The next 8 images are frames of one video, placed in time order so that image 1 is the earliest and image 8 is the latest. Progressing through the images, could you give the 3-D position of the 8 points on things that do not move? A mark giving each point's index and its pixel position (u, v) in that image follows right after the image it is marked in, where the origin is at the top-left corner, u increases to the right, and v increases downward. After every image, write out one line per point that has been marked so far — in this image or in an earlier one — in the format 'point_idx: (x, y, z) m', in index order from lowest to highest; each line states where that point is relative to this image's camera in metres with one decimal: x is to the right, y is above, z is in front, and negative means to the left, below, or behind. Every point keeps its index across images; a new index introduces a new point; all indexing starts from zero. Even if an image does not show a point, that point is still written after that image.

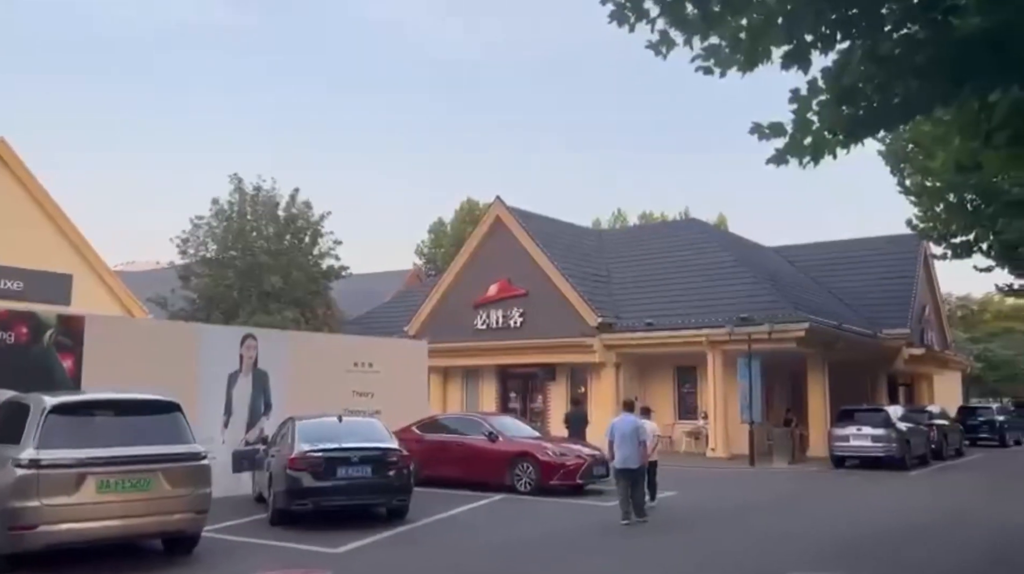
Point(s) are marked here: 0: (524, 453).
0: (+0.2, -2.8, +17.5) m
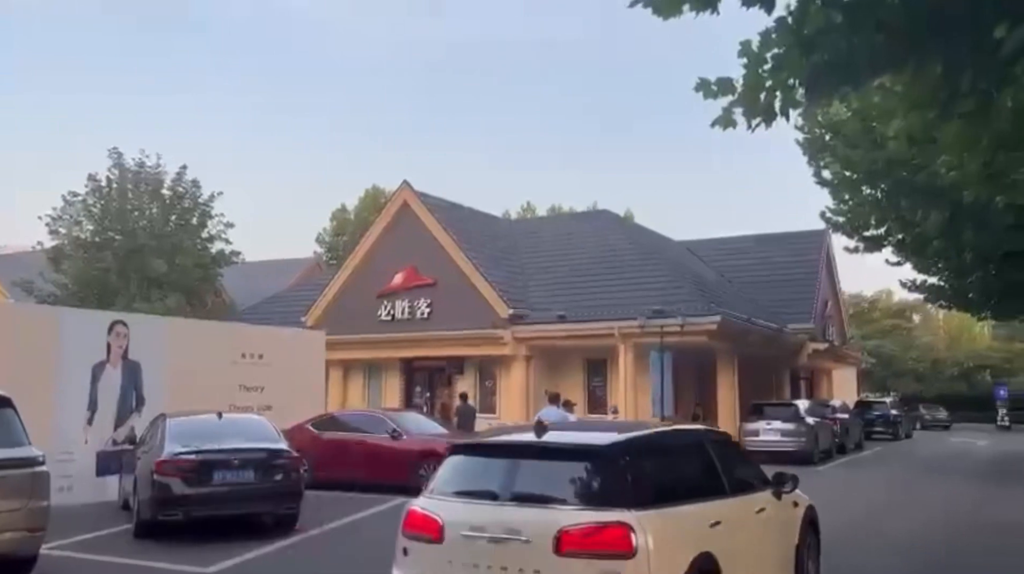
0: (-1.3, -2.6, +16.2) m
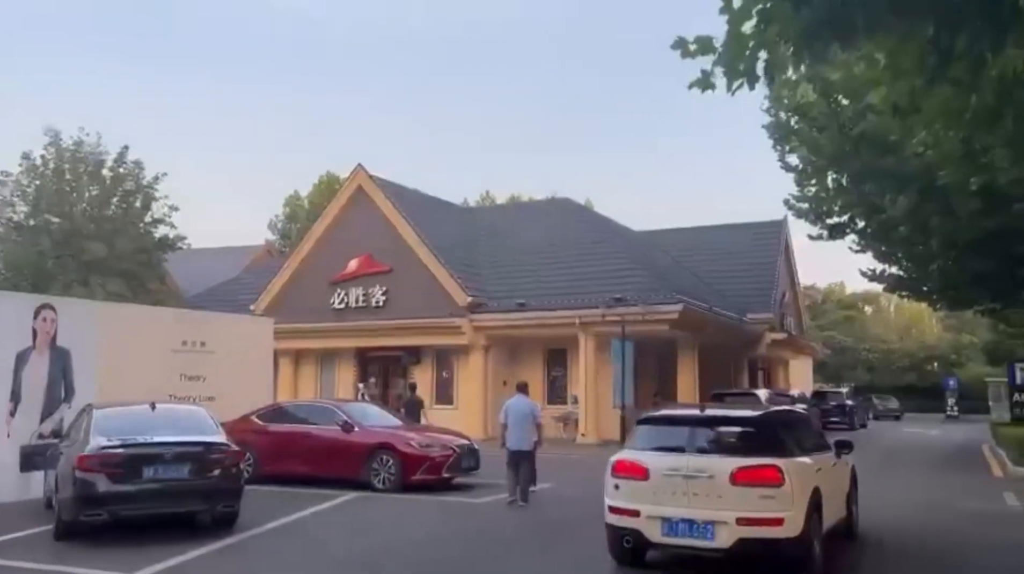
0: (-2.0, -2.4, +15.5) m
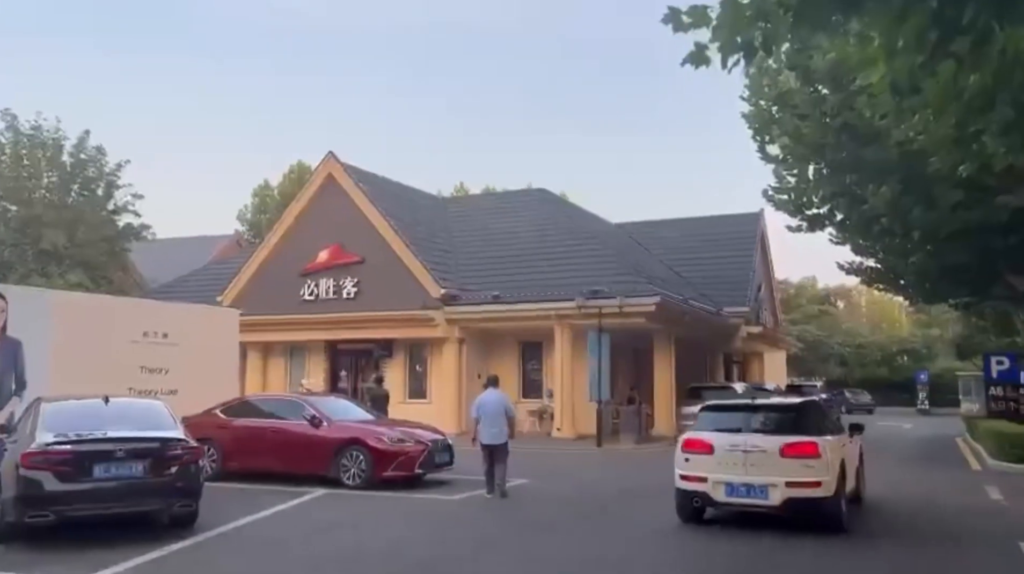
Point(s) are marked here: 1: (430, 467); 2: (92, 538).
0: (-2.3, -2.2, +14.9) m
1: (-1.2, -2.7, +15.3) m
2: (-4.2, -2.5, +10.4) m
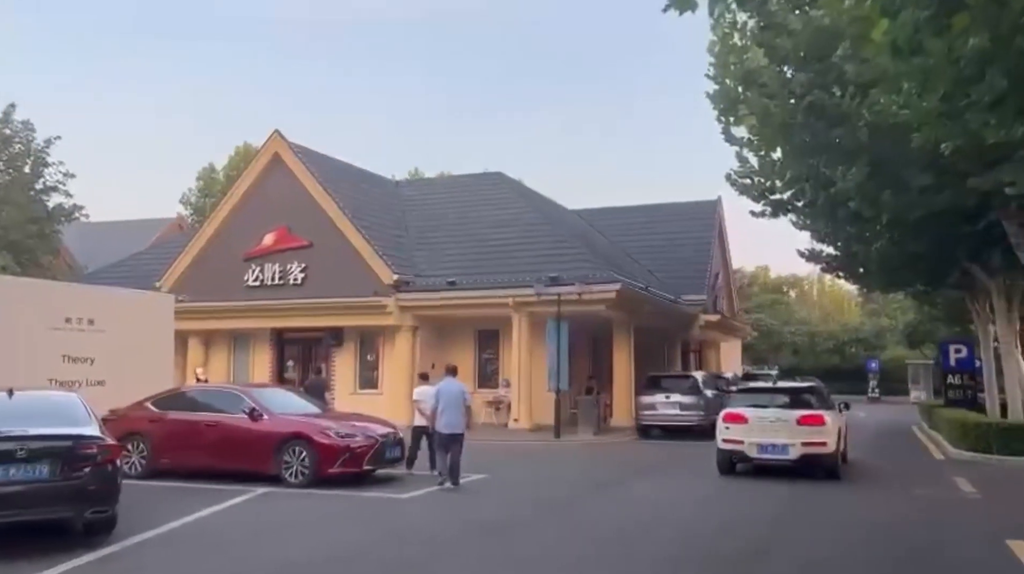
0: (-2.9, -2.0, +13.9) m
1: (-1.8, -2.5, +14.4) m
2: (-4.6, -2.3, +9.3) m
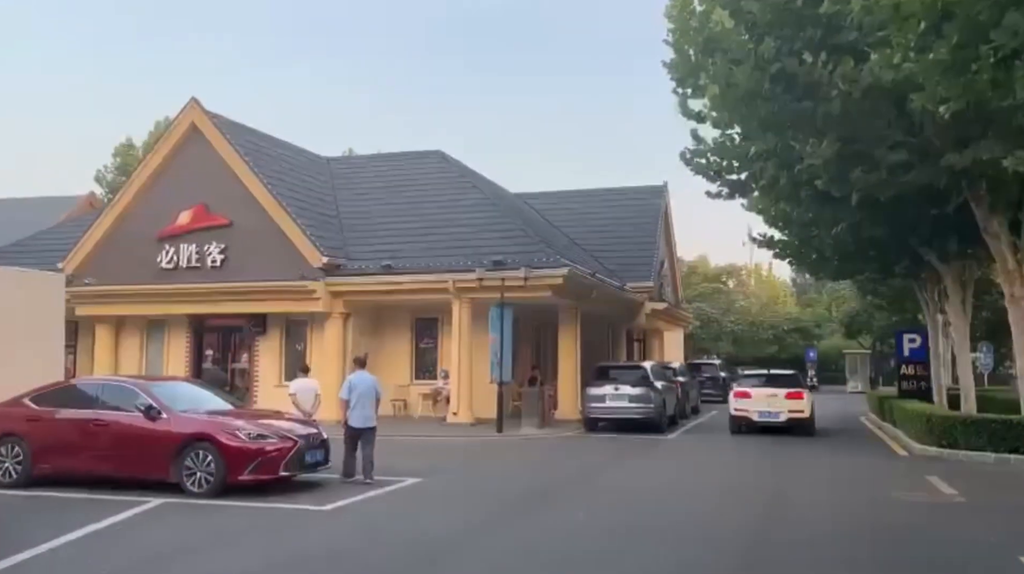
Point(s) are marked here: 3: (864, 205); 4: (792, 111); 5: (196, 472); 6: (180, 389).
0: (-3.6, -1.7, +12.0) m
1: (-2.6, -2.2, +12.6) m
2: (-5.0, -2.1, +7.3) m
3: (+6.2, +1.5, +18.2) m
4: (+4.2, +2.6, +15.3) m
5: (-3.7, -2.1, +12.0) m
6: (-4.2, -1.3, +13.1) m
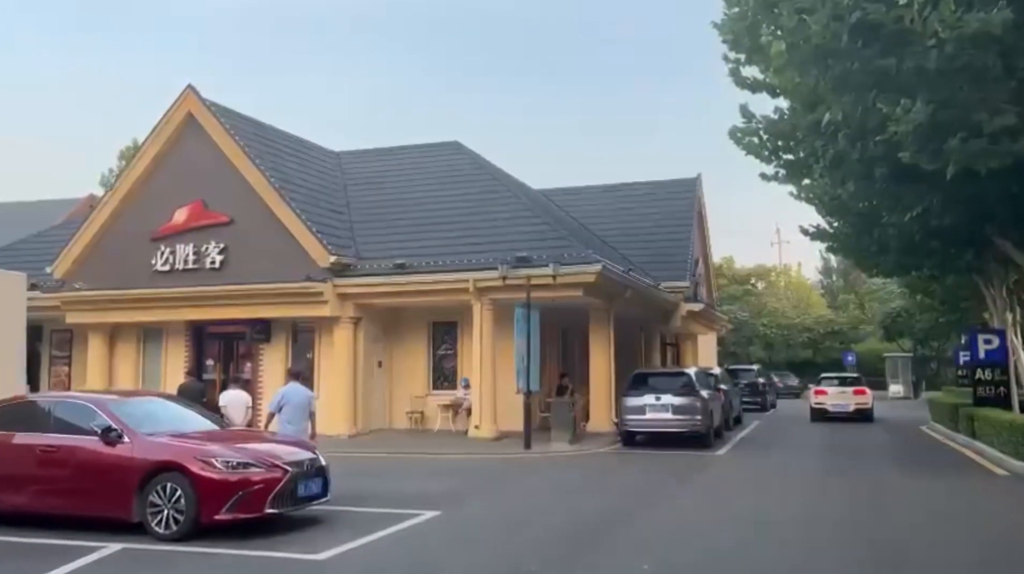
0: (-3.3, -1.7, +9.8) m
1: (-2.2, -2.2, +10.3) m
2: (-4.8, -2.1, +5.1) m
3: (+6.7, +1.6, +15.8) m
4: (+4.5, +2.7, +13.0) m
5: (-3.3, -2.1, +9.8) m
6: (-3.8, -1.3, +10.9) m
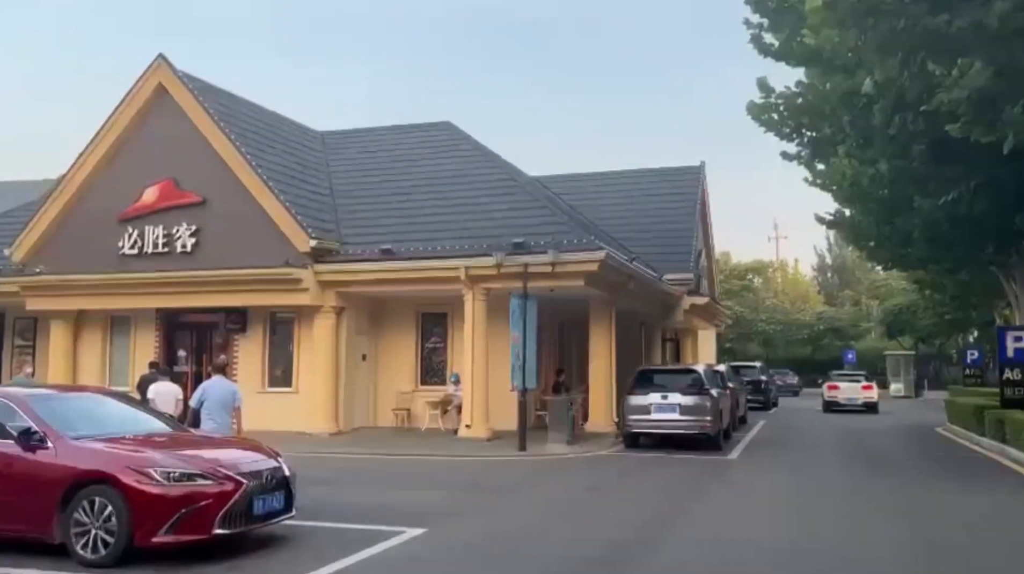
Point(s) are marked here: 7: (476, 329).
0: (-3.3, -1.5, +8.2) m
1: (-2.3, -2.0, +8.7) m
2: (-4.8, -1.9, +3.5) m
3: (+6.6, +1.7, +14.2) m
4: (+4.5, +2.9, +11.3) m
5: (-3.3, -1.9, +8.2) m
6: (-3.9, -1.1, +9.3) m
7: (-0.7, -0.8, +19.5) m
